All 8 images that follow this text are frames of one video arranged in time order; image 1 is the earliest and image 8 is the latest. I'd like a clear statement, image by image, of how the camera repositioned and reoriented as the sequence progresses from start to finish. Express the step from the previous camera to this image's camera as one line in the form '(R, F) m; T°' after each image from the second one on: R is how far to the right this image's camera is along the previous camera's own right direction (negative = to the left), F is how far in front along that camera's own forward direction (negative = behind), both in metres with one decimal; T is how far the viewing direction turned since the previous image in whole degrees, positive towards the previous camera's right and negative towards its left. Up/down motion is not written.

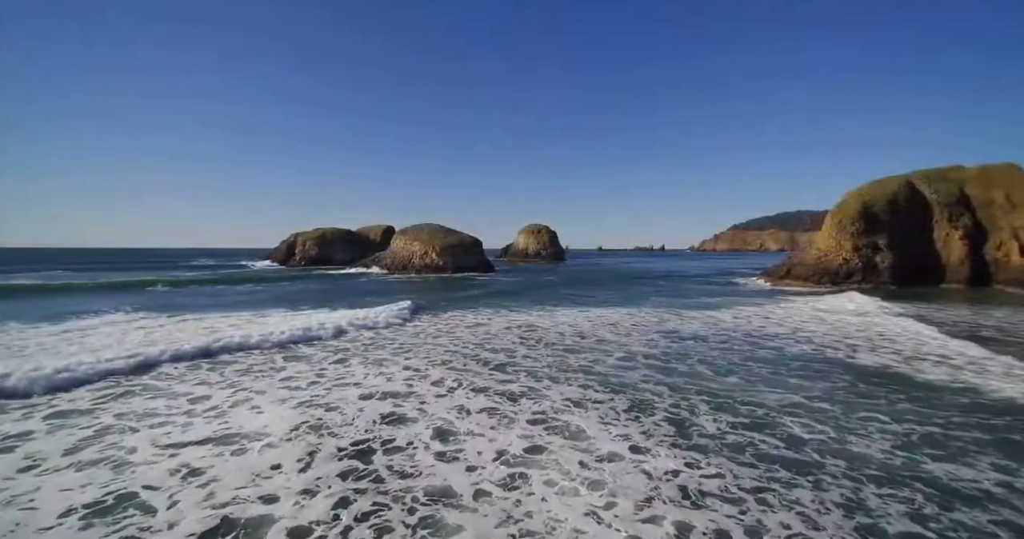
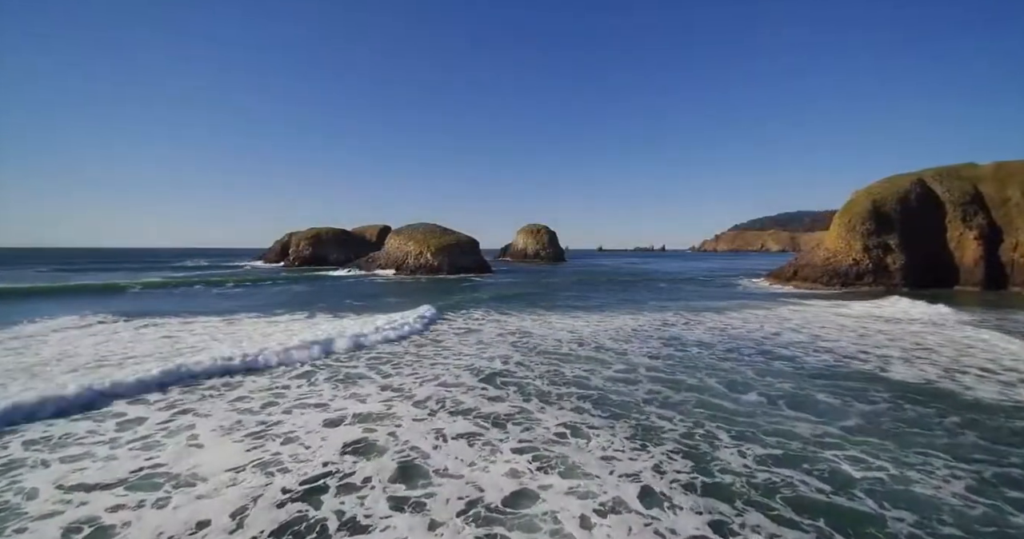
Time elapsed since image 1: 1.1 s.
(+0.2, +1.4) m; 0°
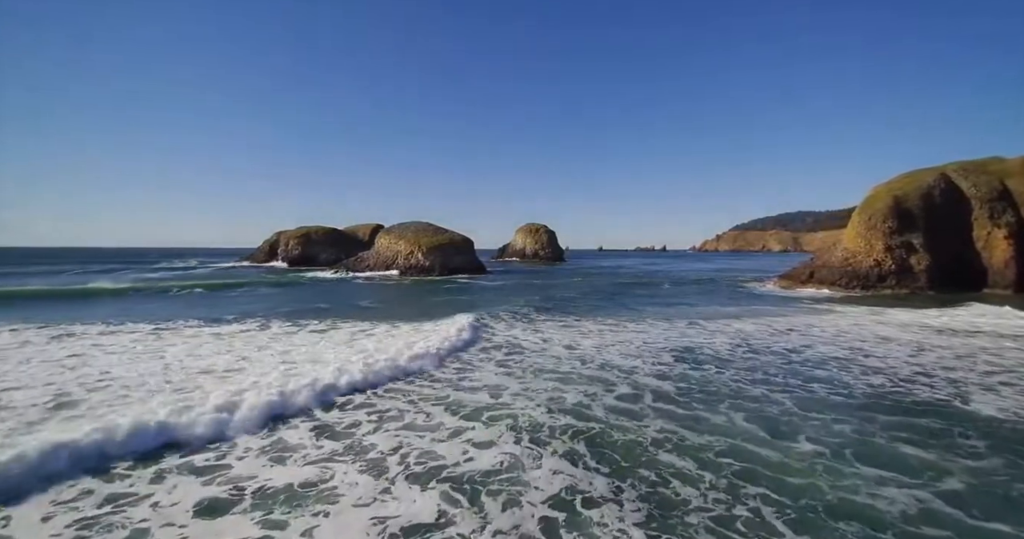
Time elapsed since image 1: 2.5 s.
(+0.3, +2.4) m; 0°
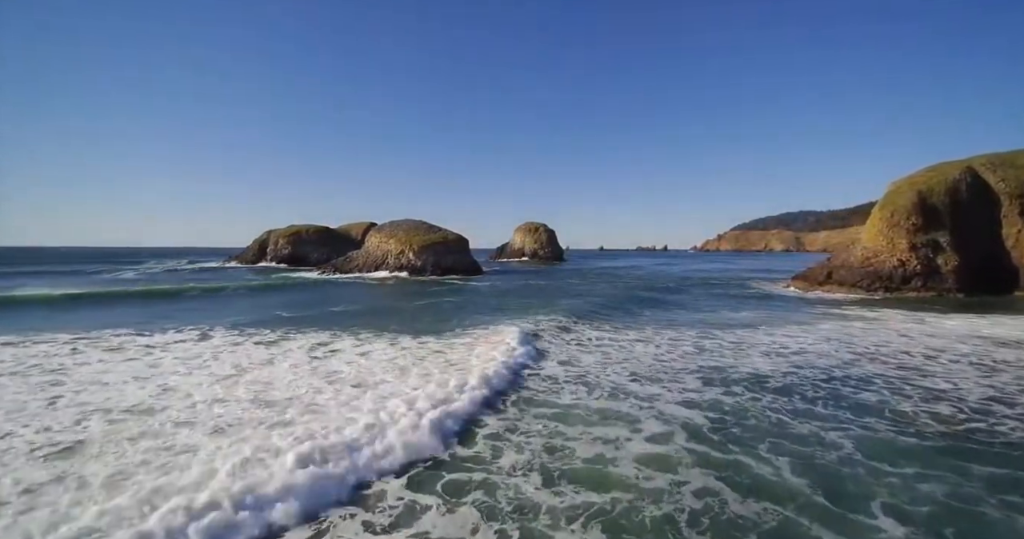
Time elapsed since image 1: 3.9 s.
(+0.3, +2.3) m; 0°
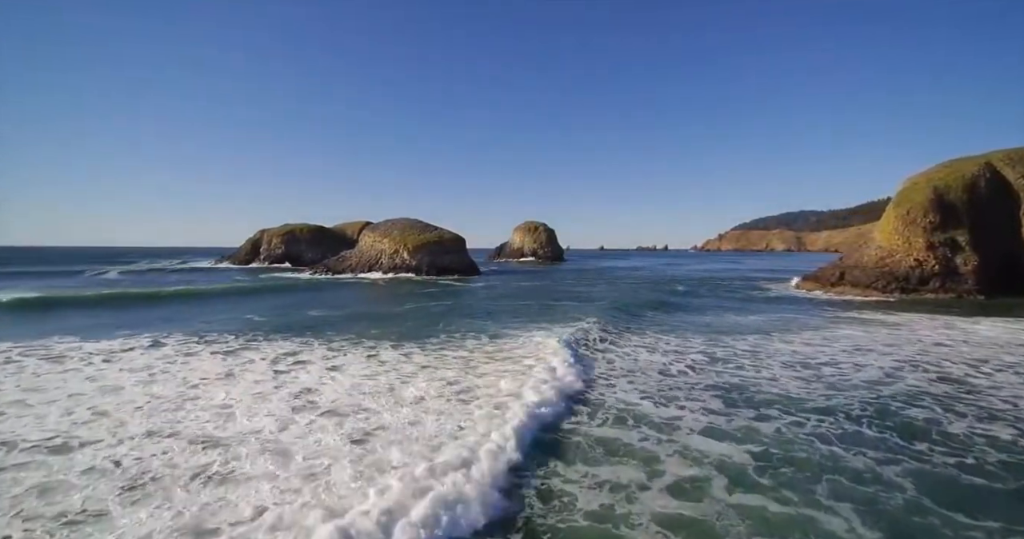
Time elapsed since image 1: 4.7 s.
(+0.2, +1.4) m; 0°
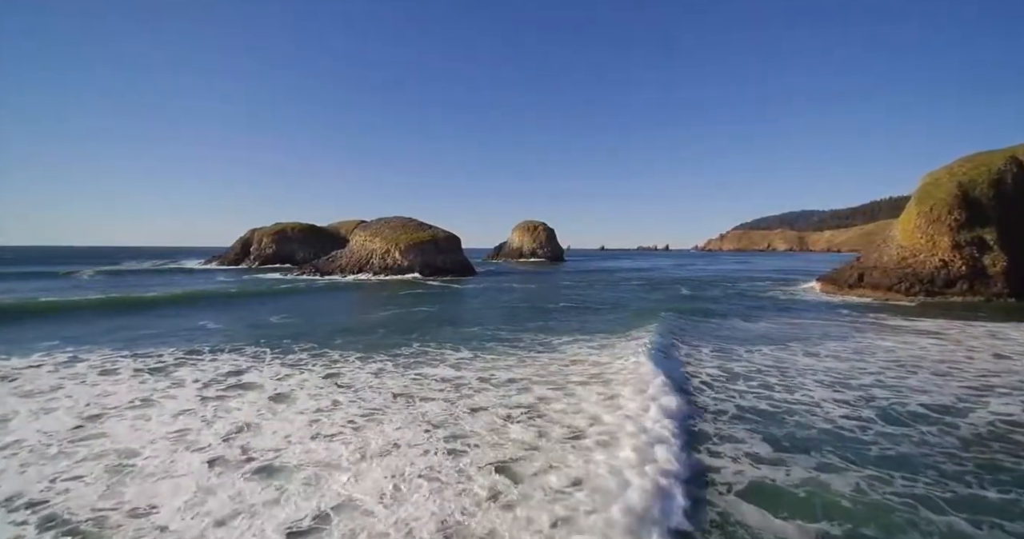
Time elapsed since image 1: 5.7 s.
(+0.2, +1.9) m; 0°
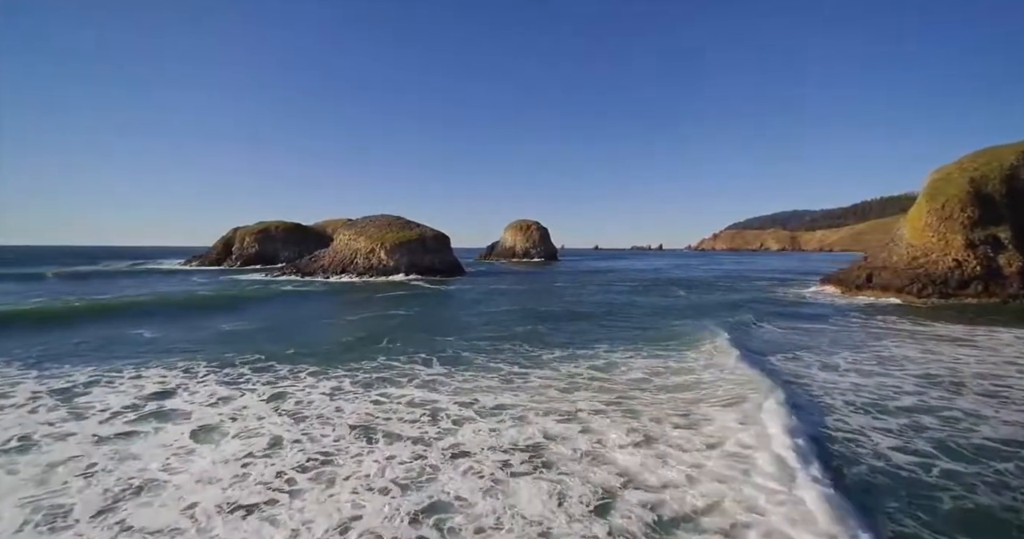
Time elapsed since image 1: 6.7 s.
(+0.1, +1.6) m; +1°
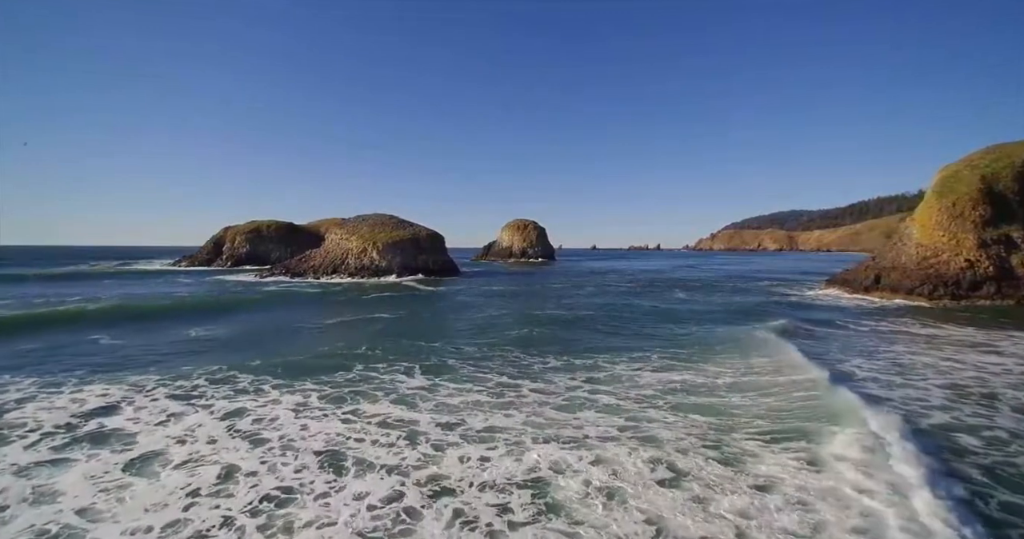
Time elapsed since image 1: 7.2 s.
(+0.1, +1.0) m; 0°
